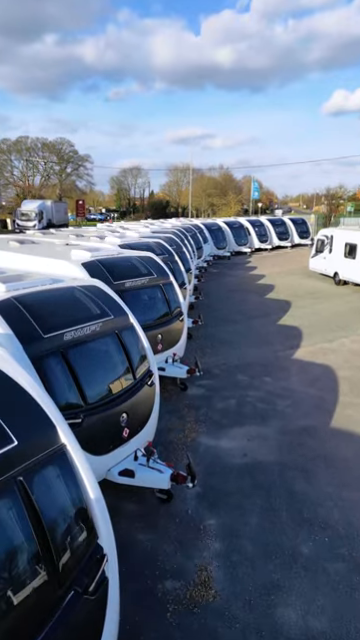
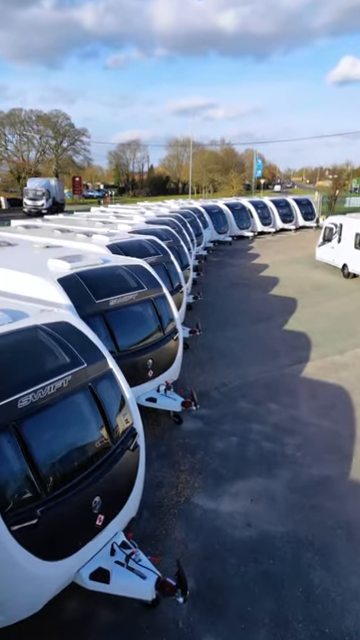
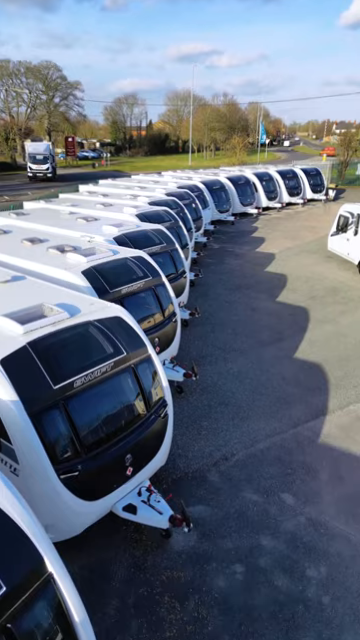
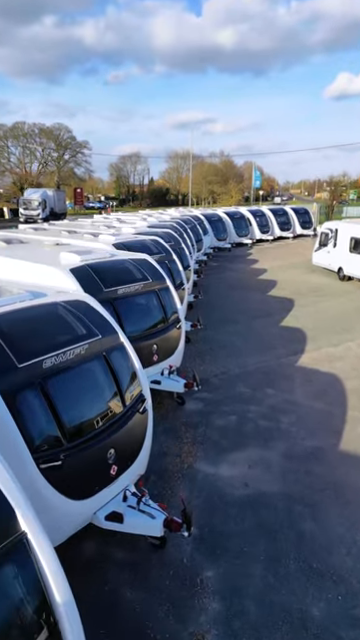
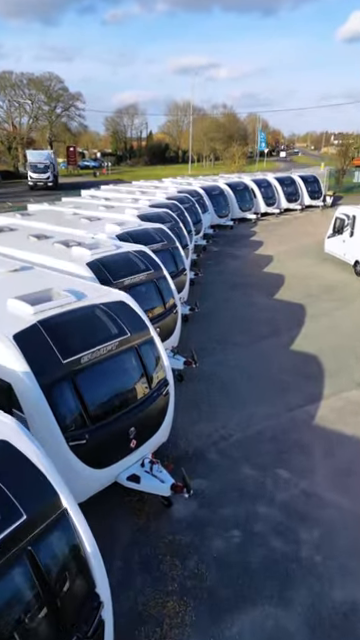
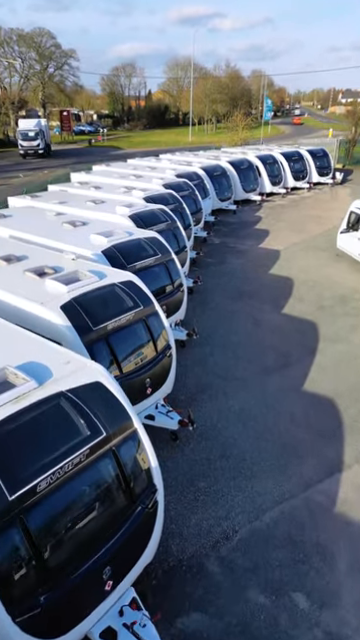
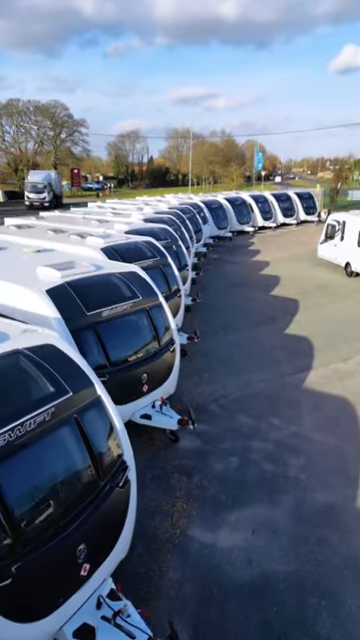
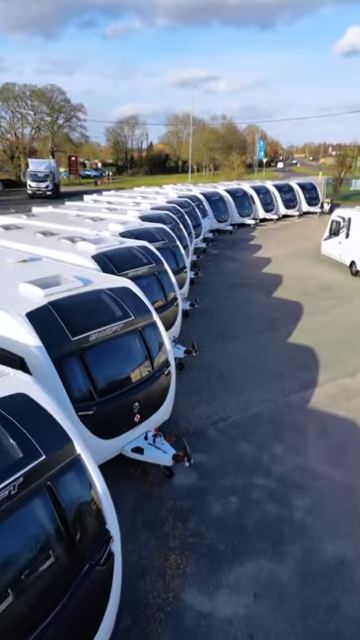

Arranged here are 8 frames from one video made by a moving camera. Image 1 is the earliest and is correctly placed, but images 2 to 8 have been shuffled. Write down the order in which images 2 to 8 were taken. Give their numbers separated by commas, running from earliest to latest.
4, 2, 7, 8, 5, 3, 6
